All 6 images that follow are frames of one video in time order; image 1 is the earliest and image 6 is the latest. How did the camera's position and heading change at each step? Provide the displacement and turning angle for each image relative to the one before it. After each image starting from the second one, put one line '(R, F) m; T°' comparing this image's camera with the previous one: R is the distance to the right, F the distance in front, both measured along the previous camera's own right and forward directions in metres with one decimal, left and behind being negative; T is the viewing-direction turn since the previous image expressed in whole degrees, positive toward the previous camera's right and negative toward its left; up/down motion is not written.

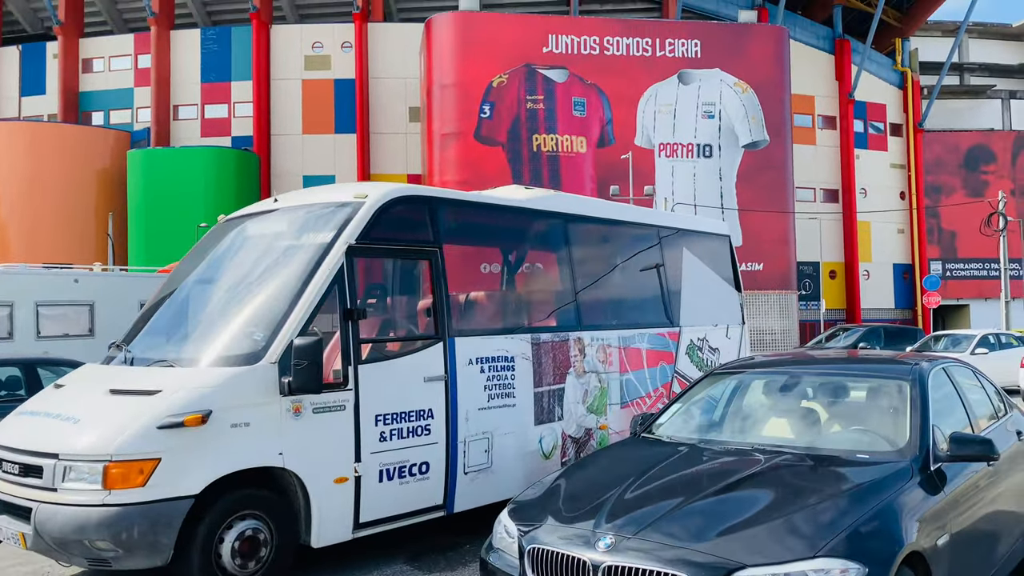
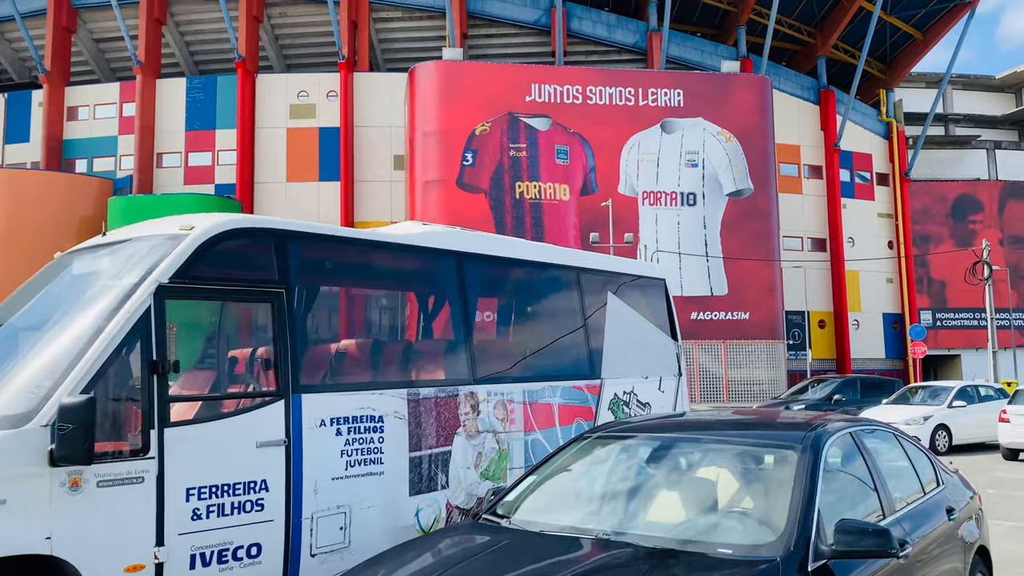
(+0.5, +0.5) m; 0°
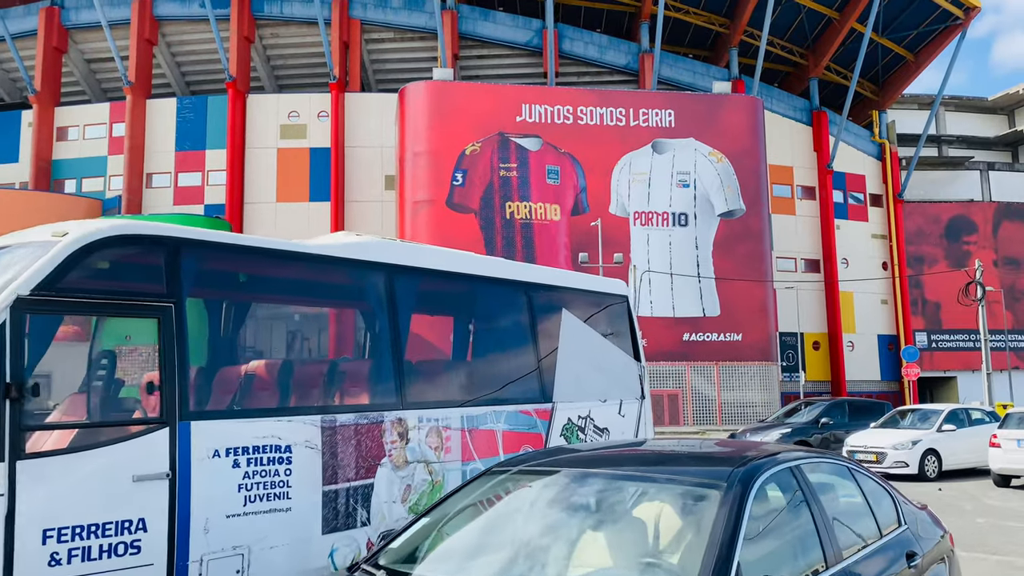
(+0.3, +0.3) m; 0°
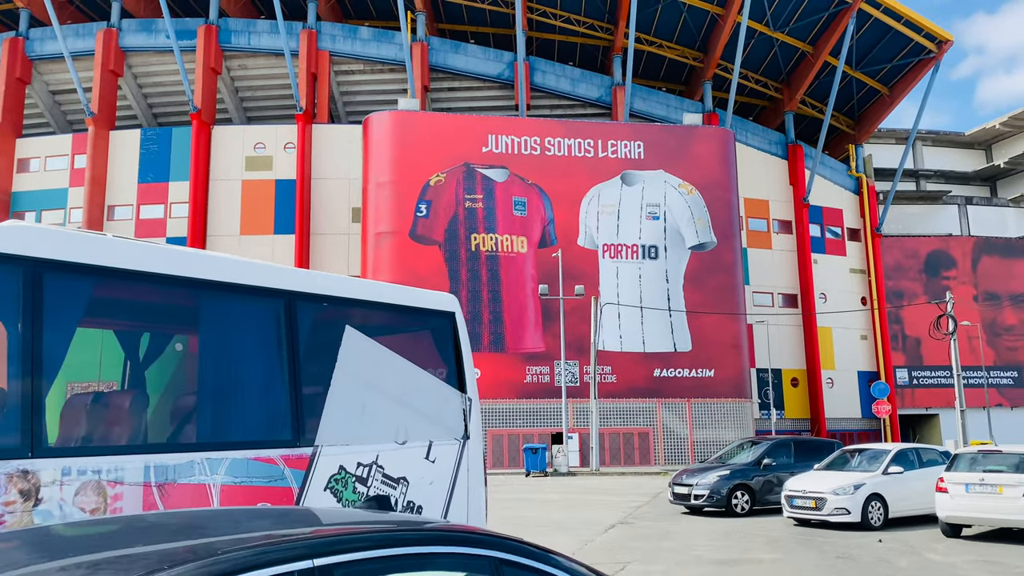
(+1.0, +0.9) m; +1°
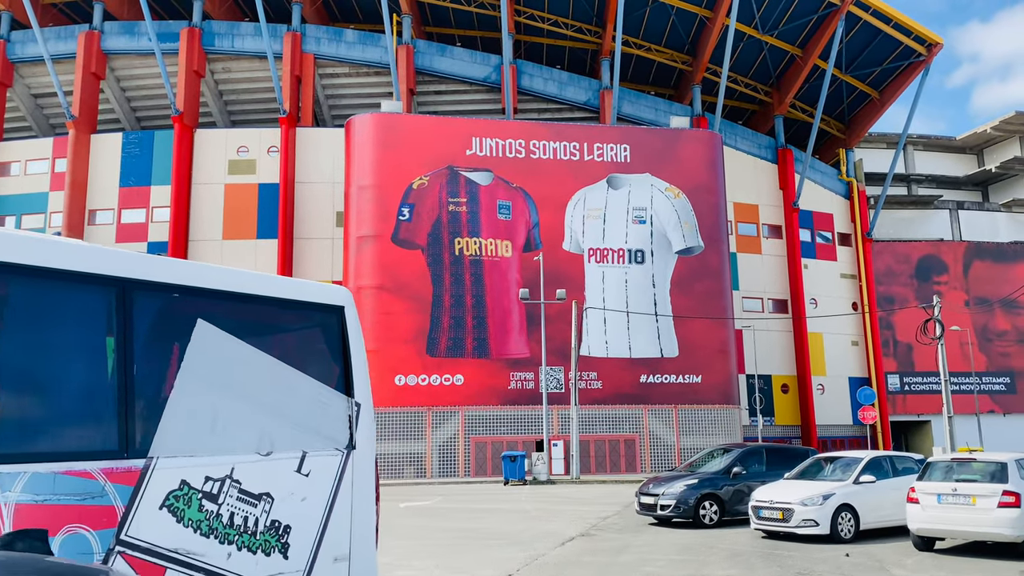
(+0.5, +0.4) m; 0°
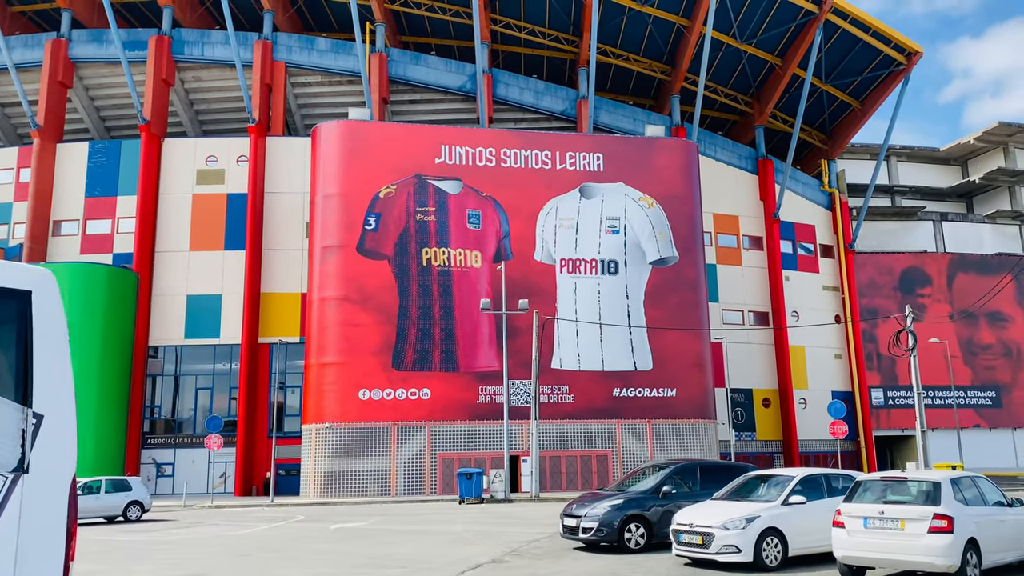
(+0.9, +0.8) m; 0°
